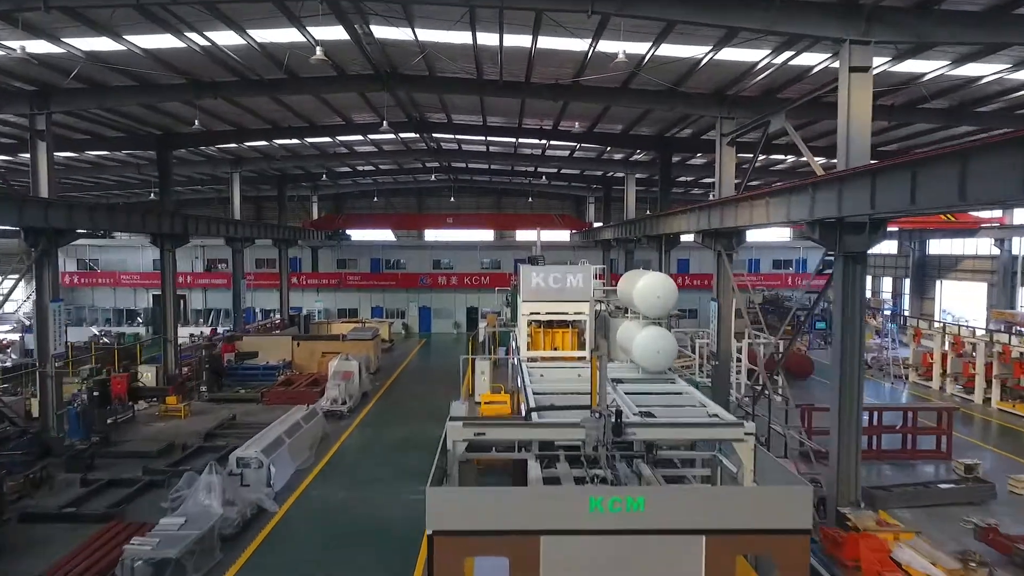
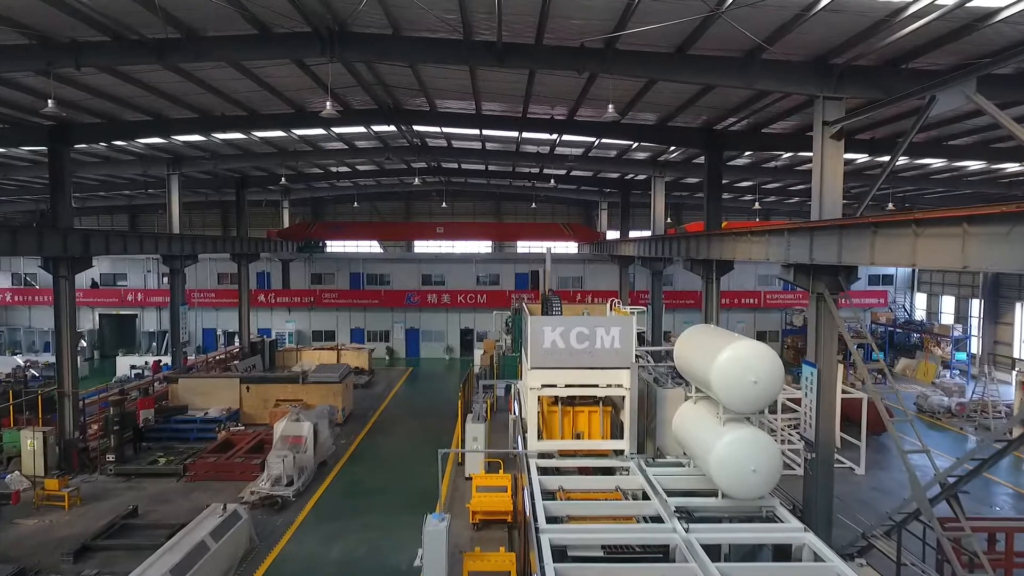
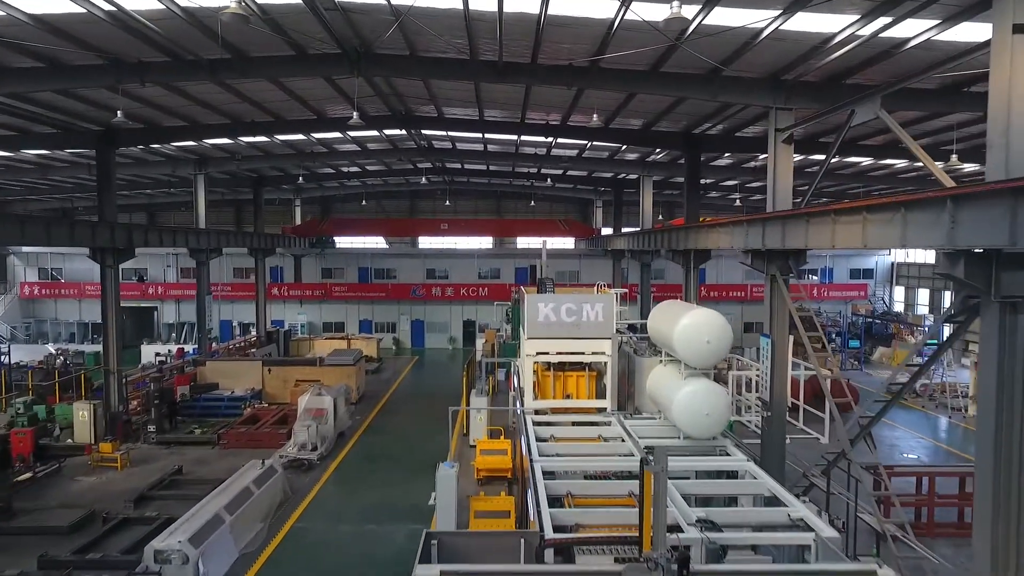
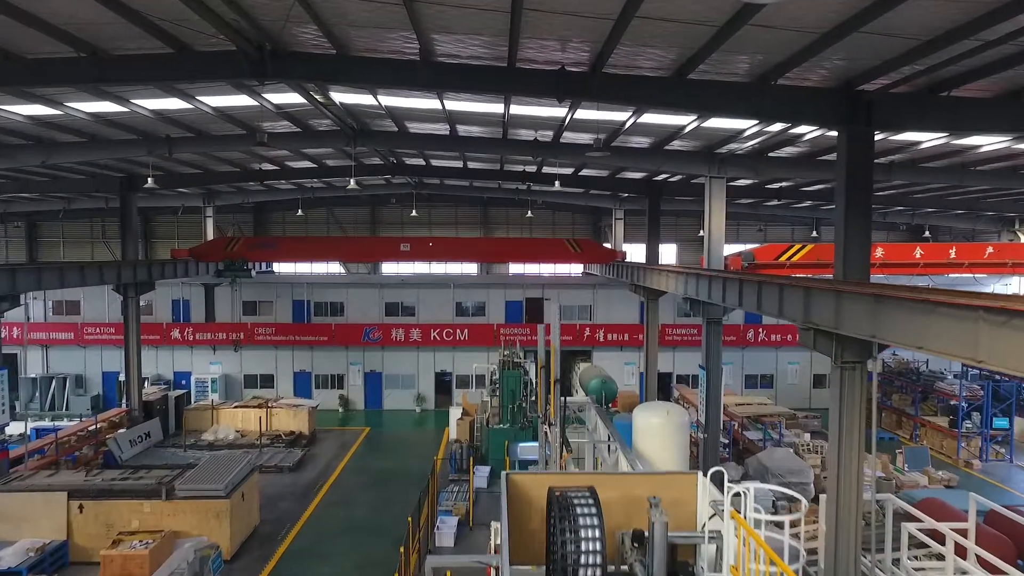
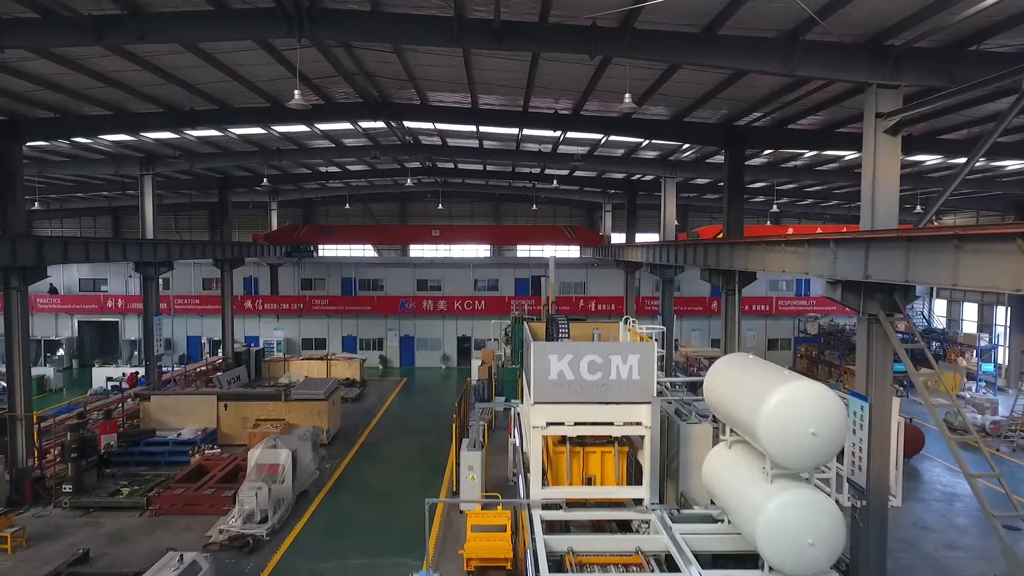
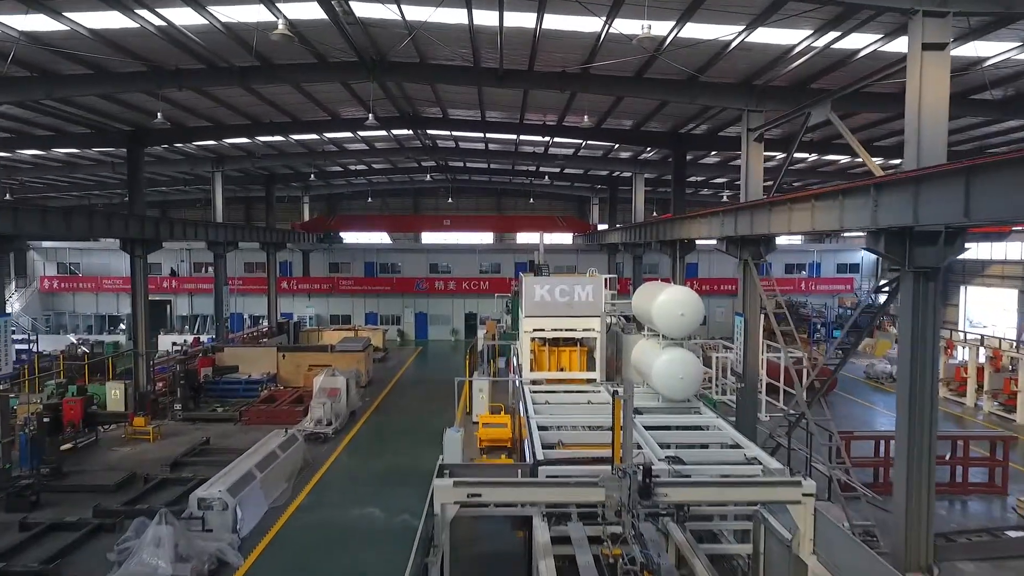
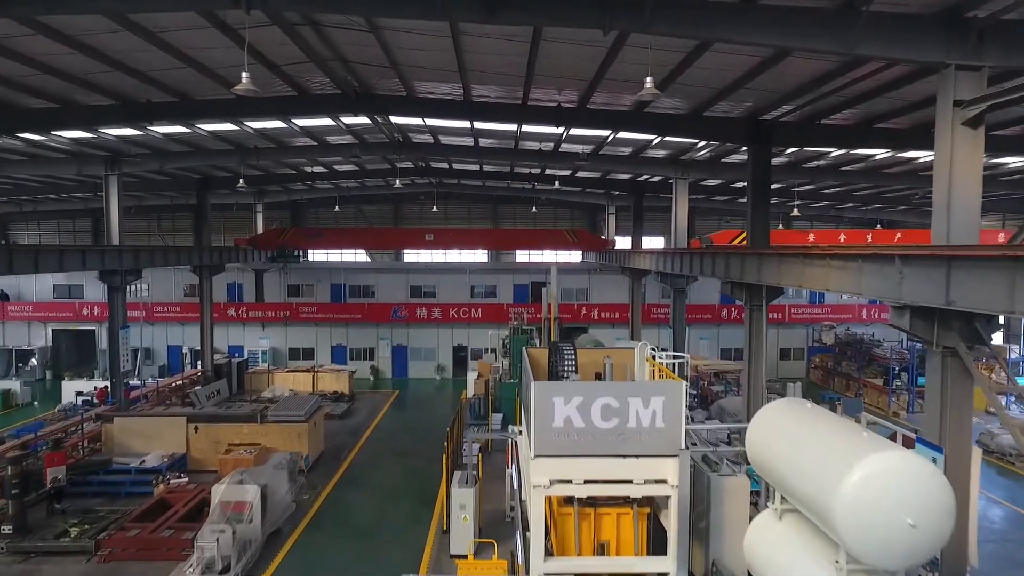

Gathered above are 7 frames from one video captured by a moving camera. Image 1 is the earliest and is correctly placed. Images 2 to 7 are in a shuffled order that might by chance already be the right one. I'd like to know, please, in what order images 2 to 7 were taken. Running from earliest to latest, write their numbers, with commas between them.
6, 3, 2, 5, 7, 4
